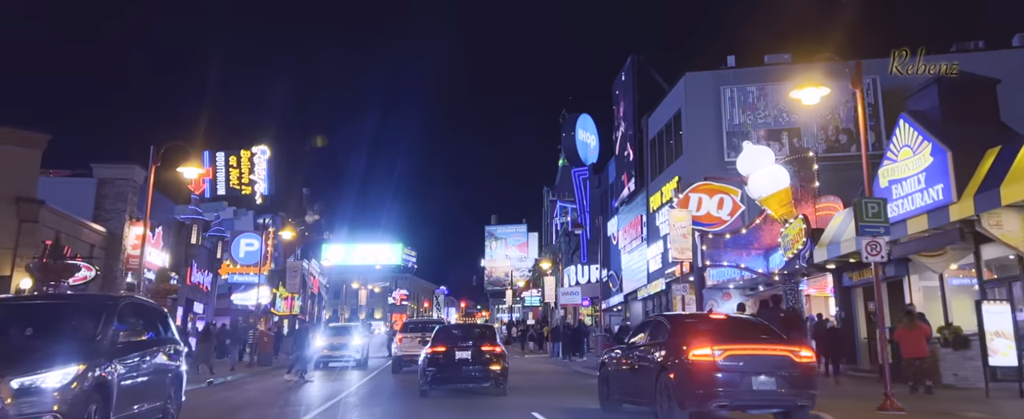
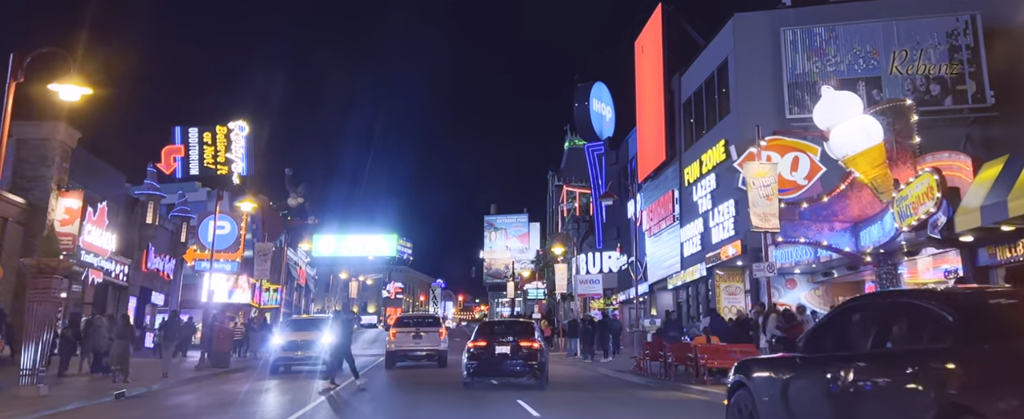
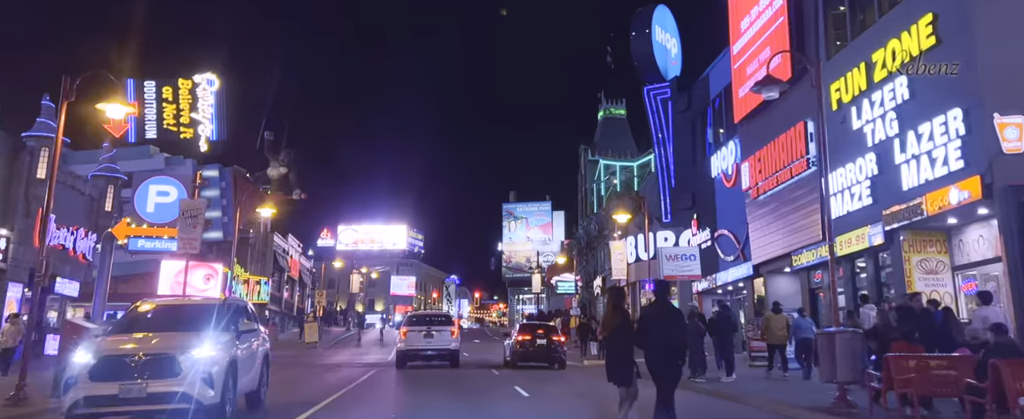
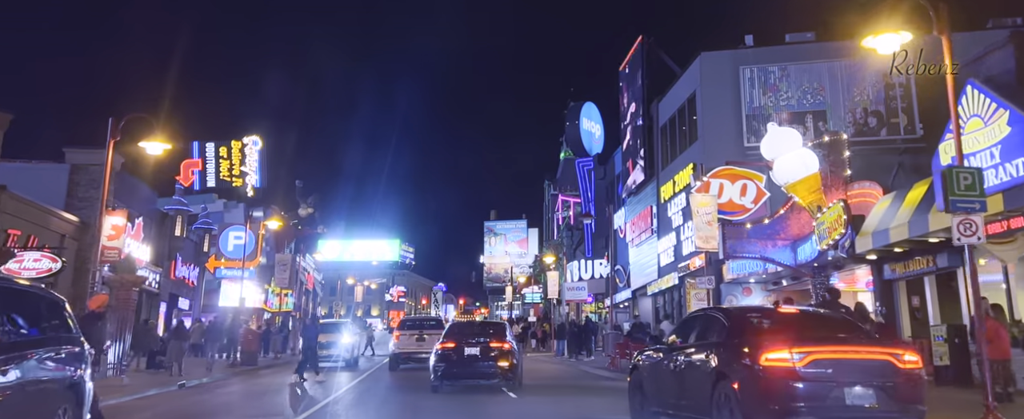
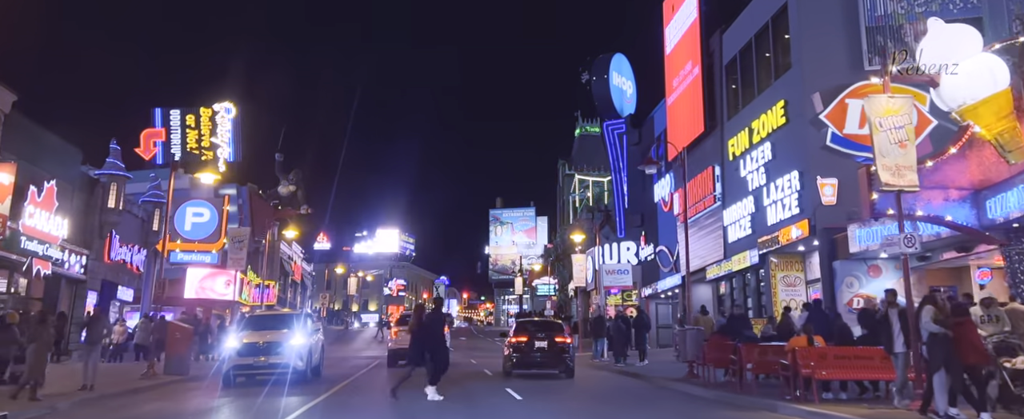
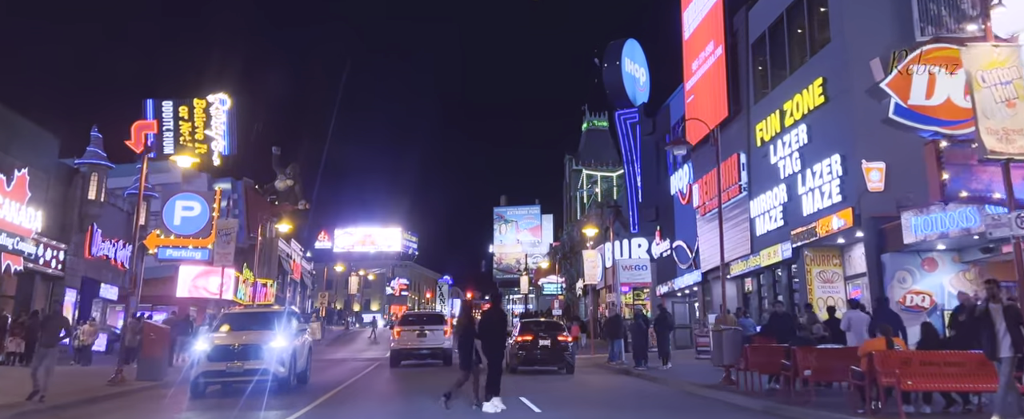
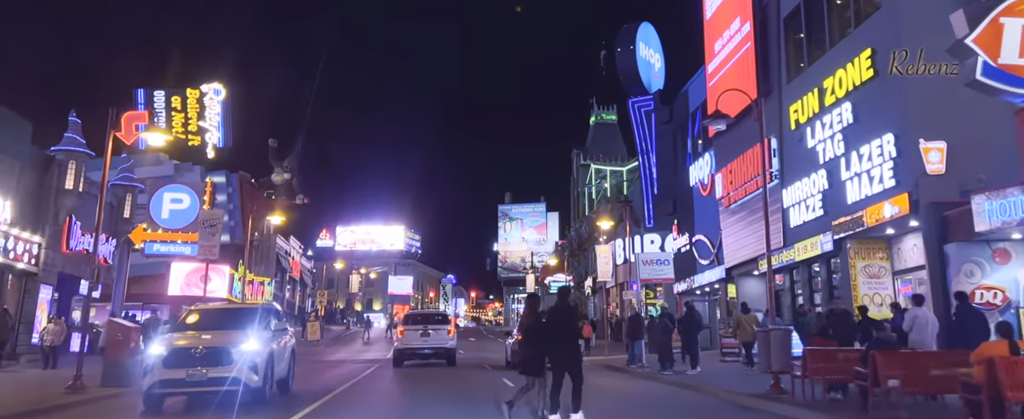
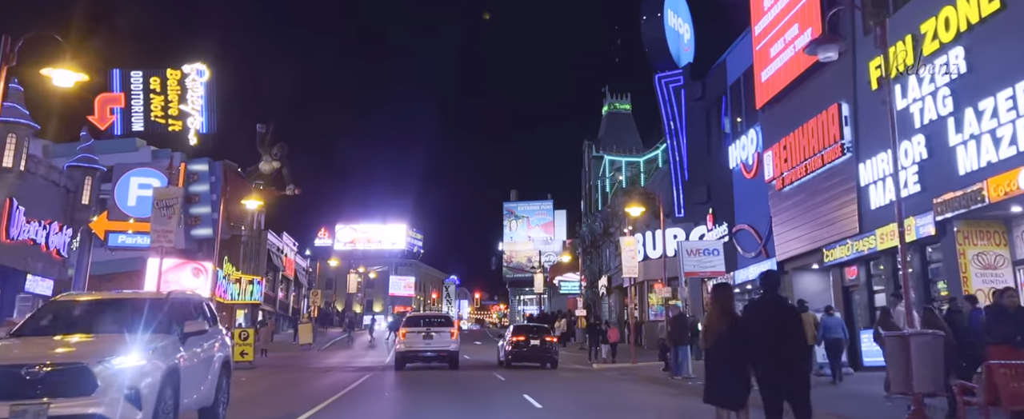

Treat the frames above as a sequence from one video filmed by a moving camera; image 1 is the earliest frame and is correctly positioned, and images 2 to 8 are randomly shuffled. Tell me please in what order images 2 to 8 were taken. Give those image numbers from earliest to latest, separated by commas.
4, 2, 5, 6, 7, 3, 8
